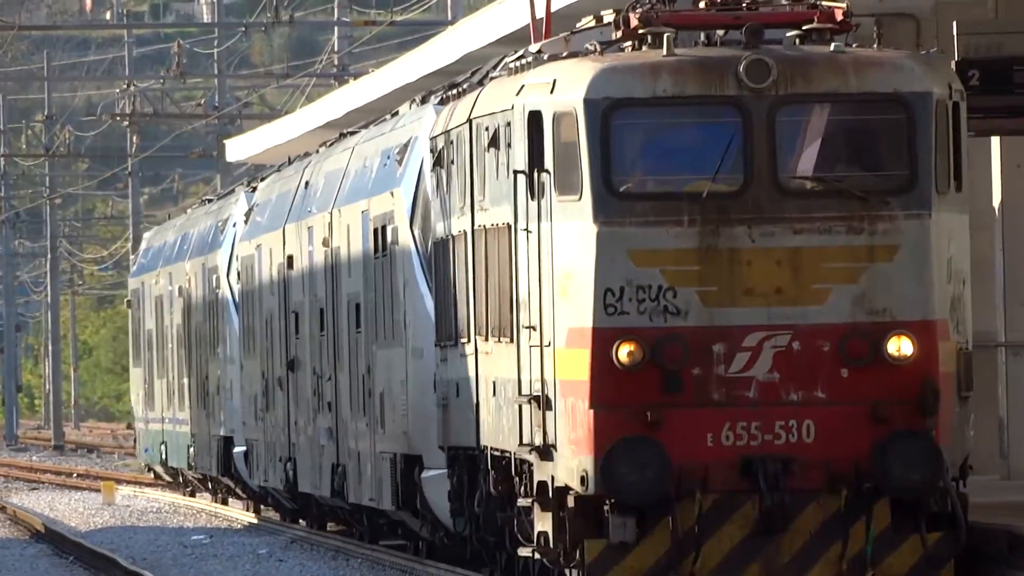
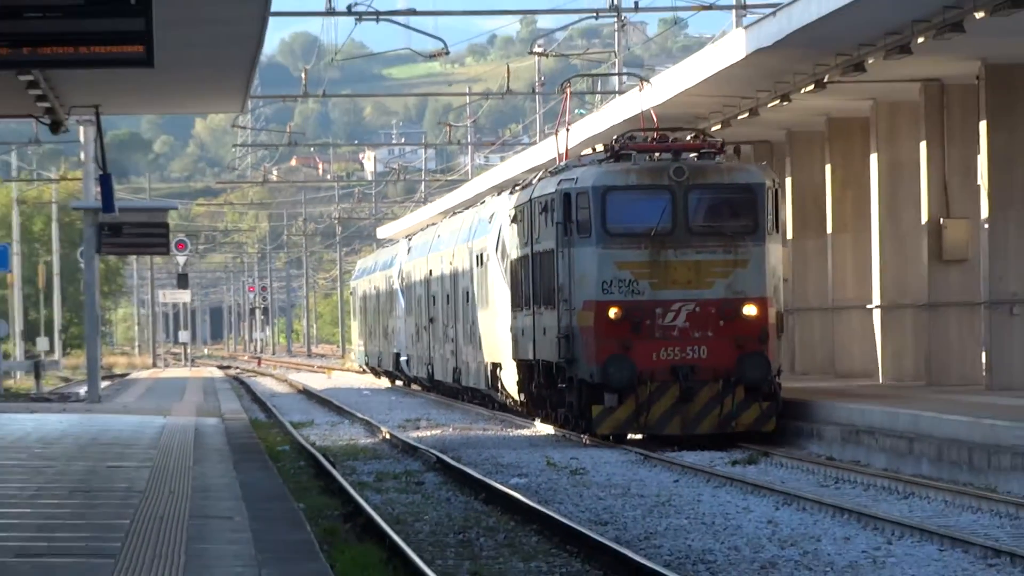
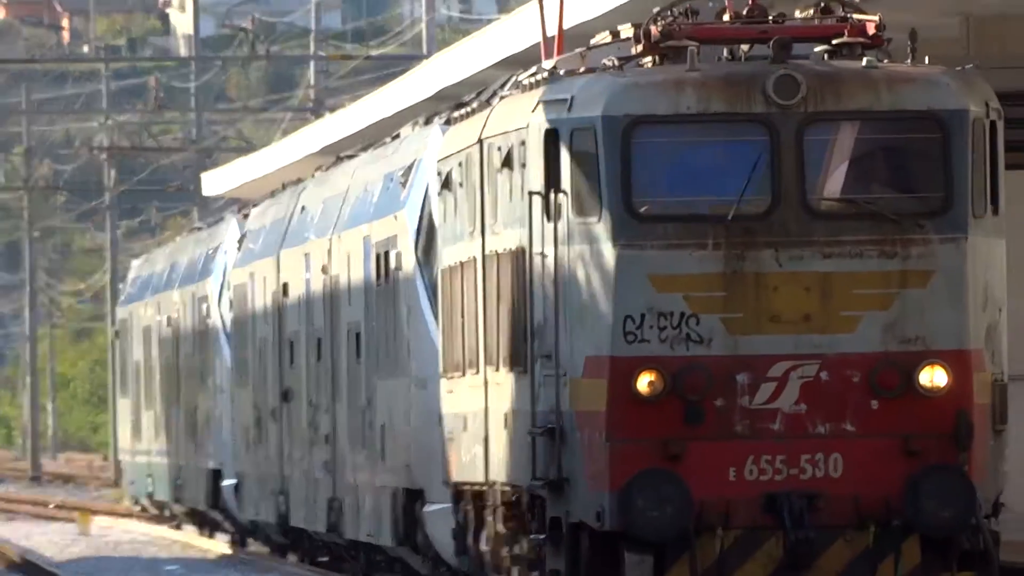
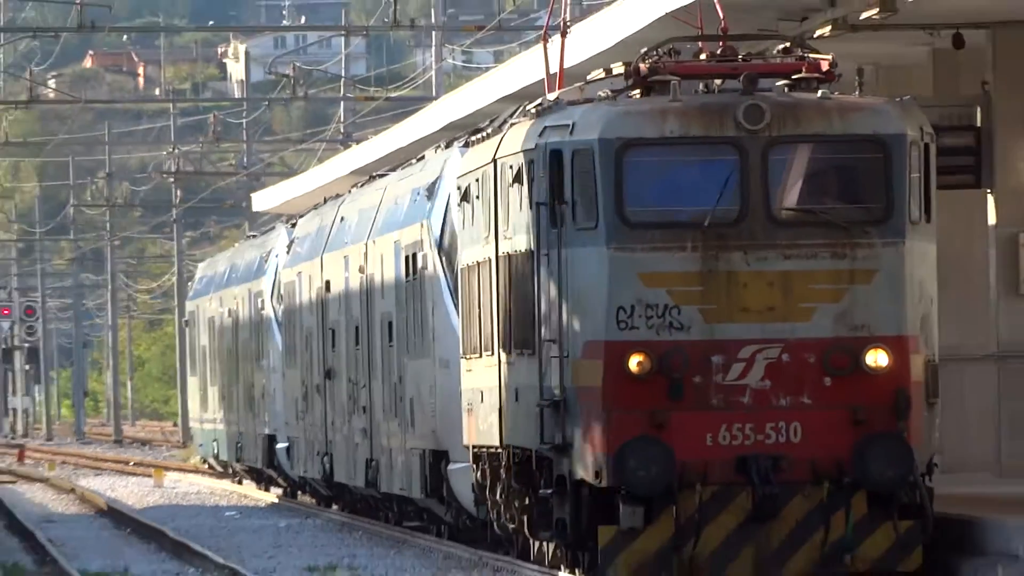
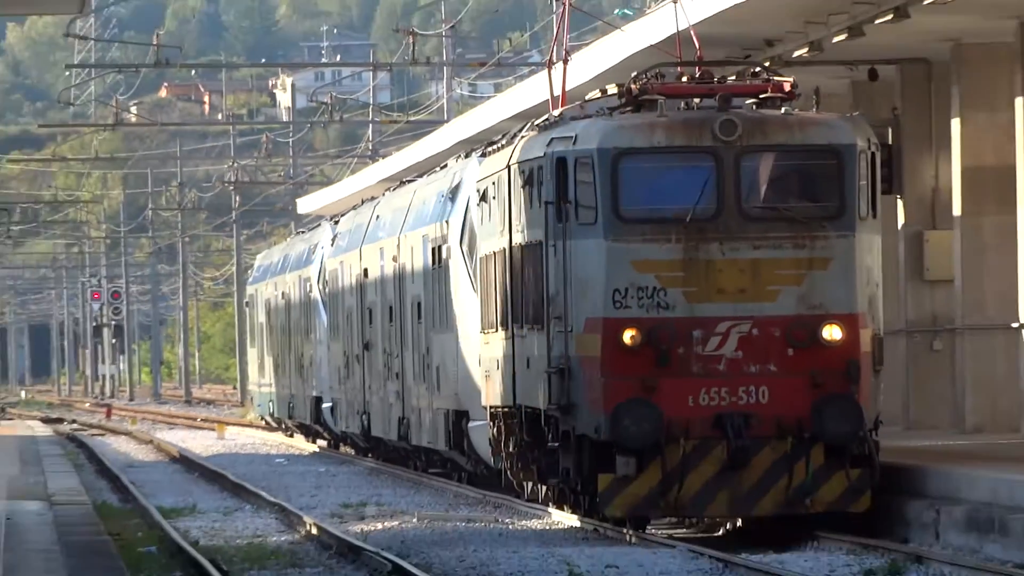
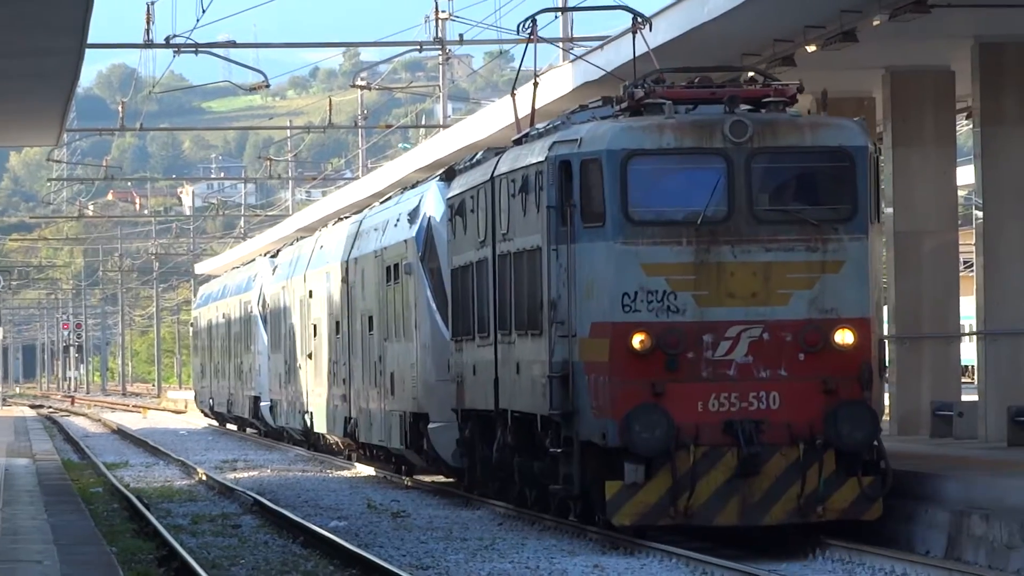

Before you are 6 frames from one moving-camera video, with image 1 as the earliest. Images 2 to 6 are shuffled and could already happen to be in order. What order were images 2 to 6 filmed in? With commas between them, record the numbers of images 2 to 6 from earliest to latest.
3, 4, 5, 2, 6
